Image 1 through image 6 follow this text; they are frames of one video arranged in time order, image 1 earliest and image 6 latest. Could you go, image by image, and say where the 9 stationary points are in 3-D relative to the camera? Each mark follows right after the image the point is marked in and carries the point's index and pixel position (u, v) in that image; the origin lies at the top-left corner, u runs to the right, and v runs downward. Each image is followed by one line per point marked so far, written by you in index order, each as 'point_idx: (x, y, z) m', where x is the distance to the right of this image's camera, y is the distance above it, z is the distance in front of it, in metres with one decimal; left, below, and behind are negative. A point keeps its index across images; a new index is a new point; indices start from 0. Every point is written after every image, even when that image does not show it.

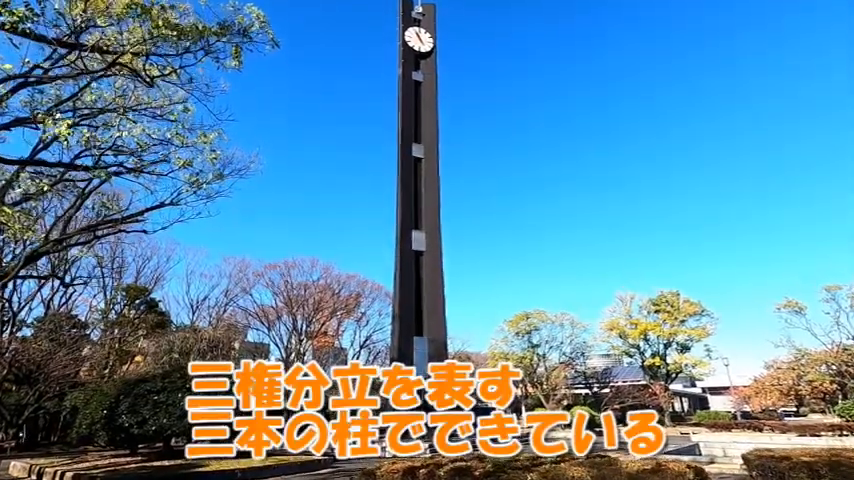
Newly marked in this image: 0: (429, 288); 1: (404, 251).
0: (+0.1, -1.5, +18.4) m
1: (-0.7, -0.4, +18.3) m
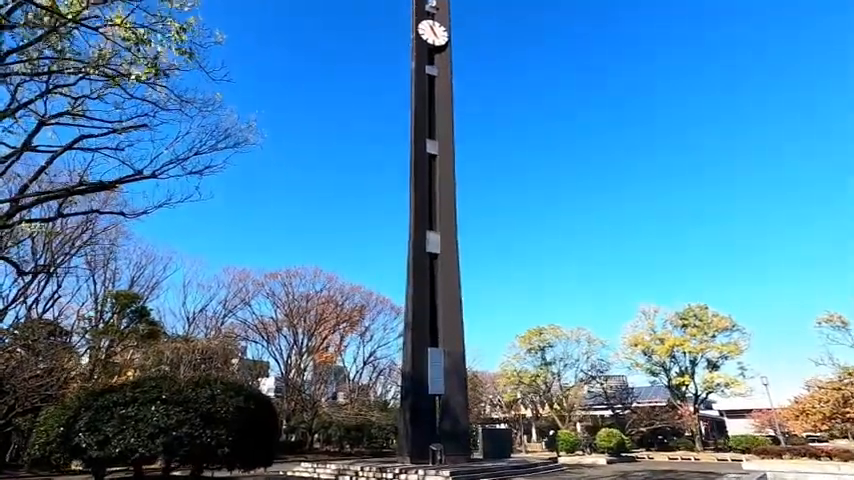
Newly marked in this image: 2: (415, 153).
0: (+0.5, -1.6, +16.6) m
1: (-0.3, -0.4, +16.7) m
2: (-0.4, +2.8, +17.9) m
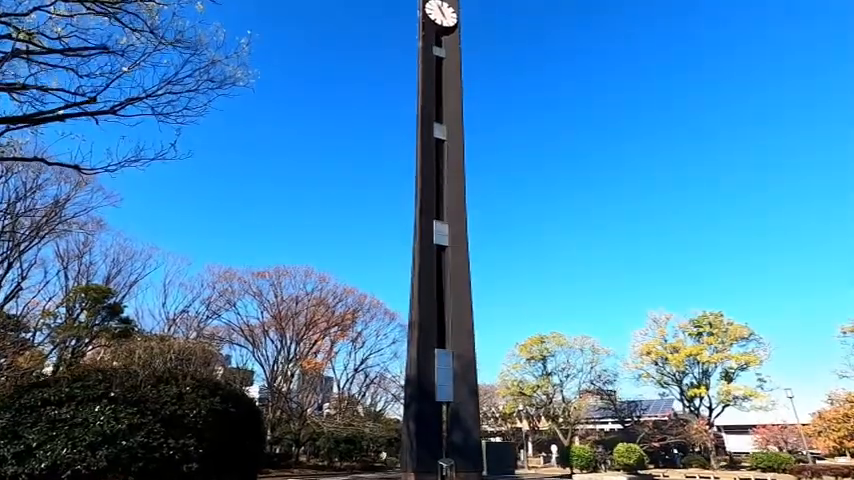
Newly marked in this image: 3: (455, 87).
0: (+0.7, -1.3, +14.9) m
1: (-0.1, -0.1, +15.0) m
2: (-0.1, +3.0, +16.3) m
3: (+0.9, +4.9, +17.9) m
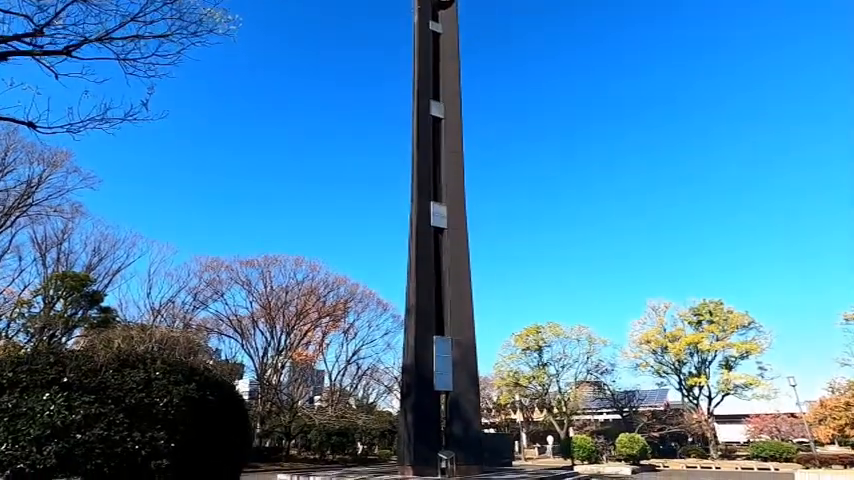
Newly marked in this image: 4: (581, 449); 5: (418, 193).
0: (+0.6, -0.9, +14.2) m
1: (-0.2, +0.3, +14.2) m
2: (-0.3, +3.5, +15.5) m
3: (+0.8, +5.4, +17.1) m
4: (+5.0, -6.7, +18.2) m
5: (-0.3, +1.2, +14.5) m
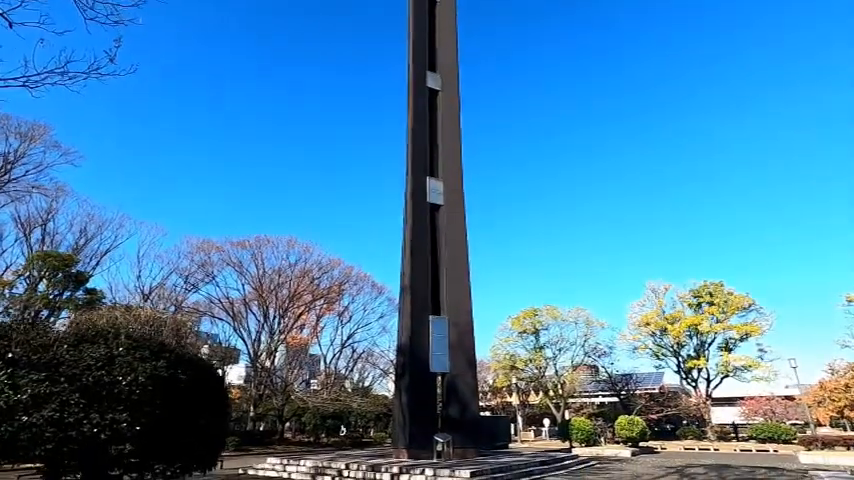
0: (+0.5, -0.3, +13.7) m
1: (-0.3, +0.9, +13.7) m
2: (-0.4, +4.1, +14.9) m
3: (+0.6, +6.0, +16.5) m
4: (+4.8, -6.1, +17.8) m
5: (-0.4, +1.8, +13.9) m
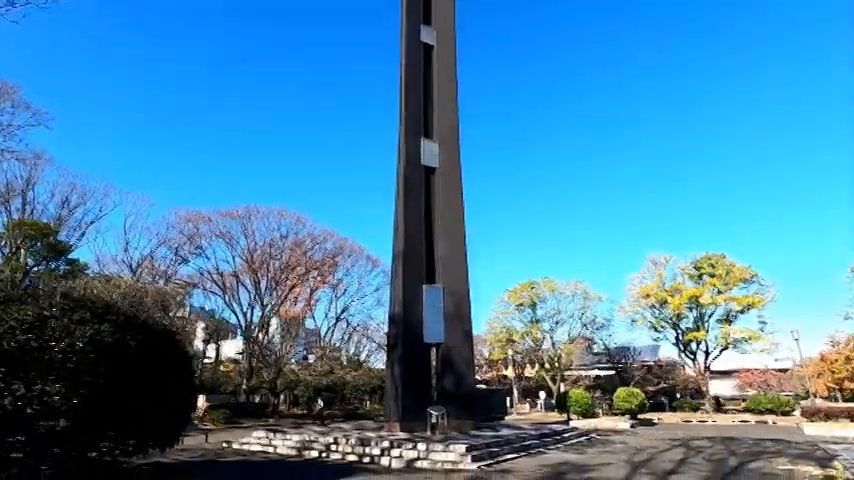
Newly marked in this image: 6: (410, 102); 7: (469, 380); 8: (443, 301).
0: (+0.4, +0.5, +13.0) m
1: (-0.4, +1.7, +12.9) m
2: (-0.5, +4.9, +14.0) m
3: (+0.5, +6.9, +15.5) m
4: (+4.6, -5.1, +17.4) m
5: (-0.5, +2.6, +13.2) m
6: (-0.4, +3.3, +13.4) m
7: (+0.9, -3.0, +12.0) m
8: (+0.3, -1.3, +12.3) m
